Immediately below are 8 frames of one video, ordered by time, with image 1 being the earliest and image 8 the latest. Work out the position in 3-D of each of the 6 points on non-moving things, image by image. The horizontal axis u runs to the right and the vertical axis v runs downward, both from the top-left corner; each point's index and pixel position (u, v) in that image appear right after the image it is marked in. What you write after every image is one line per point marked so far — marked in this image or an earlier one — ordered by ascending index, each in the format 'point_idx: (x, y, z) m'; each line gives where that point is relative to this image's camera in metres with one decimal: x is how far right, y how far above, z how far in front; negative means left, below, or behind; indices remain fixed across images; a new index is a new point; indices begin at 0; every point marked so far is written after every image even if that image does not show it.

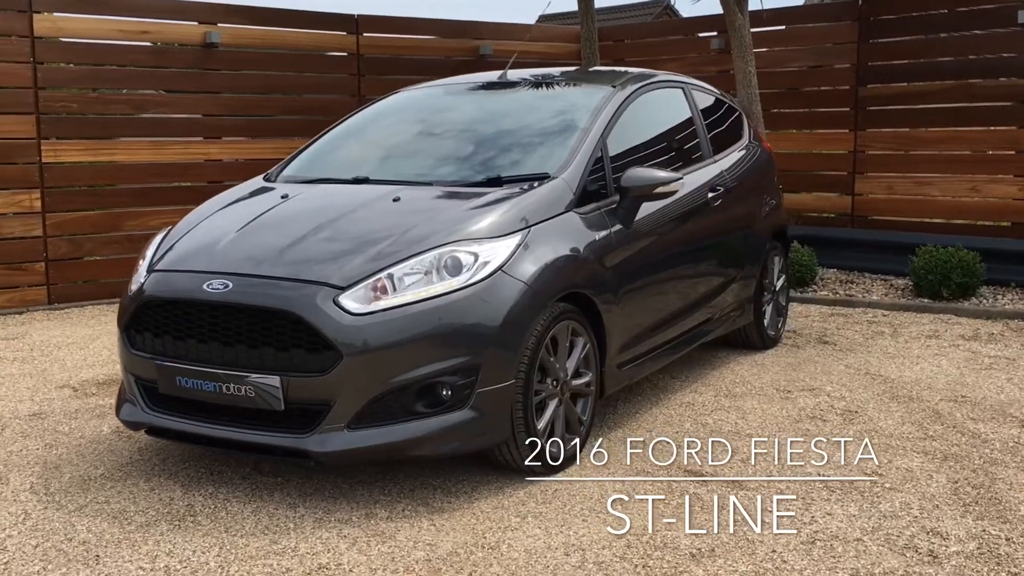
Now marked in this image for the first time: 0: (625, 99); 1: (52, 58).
0: (+0.5, +0.8, +4.6) m
1: (-2.9, +1.4, +6.9) m
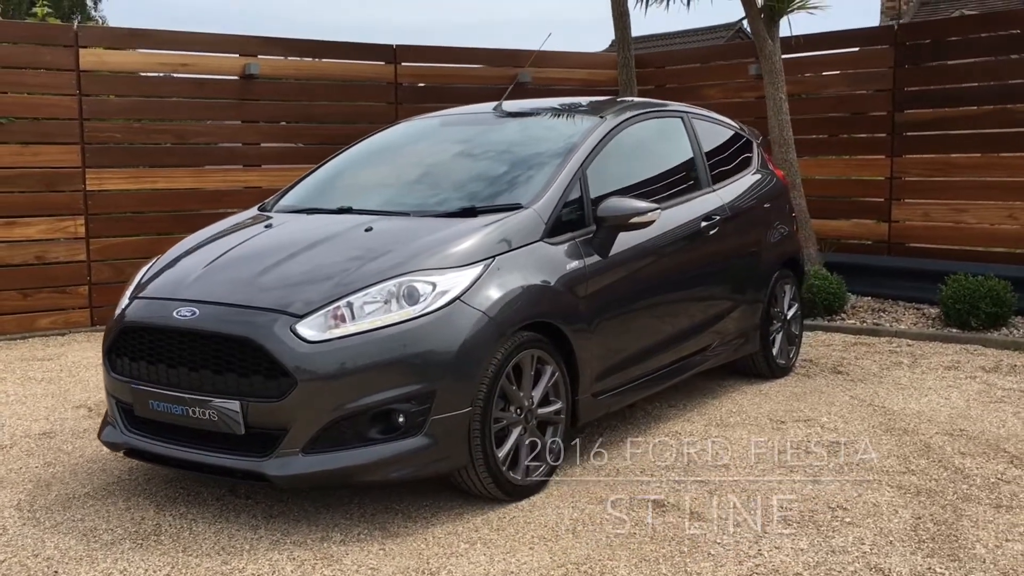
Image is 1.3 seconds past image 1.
0: (+0.4, +0.7, +4.6) m
1: (-2.7, +1.3, +7.2) m
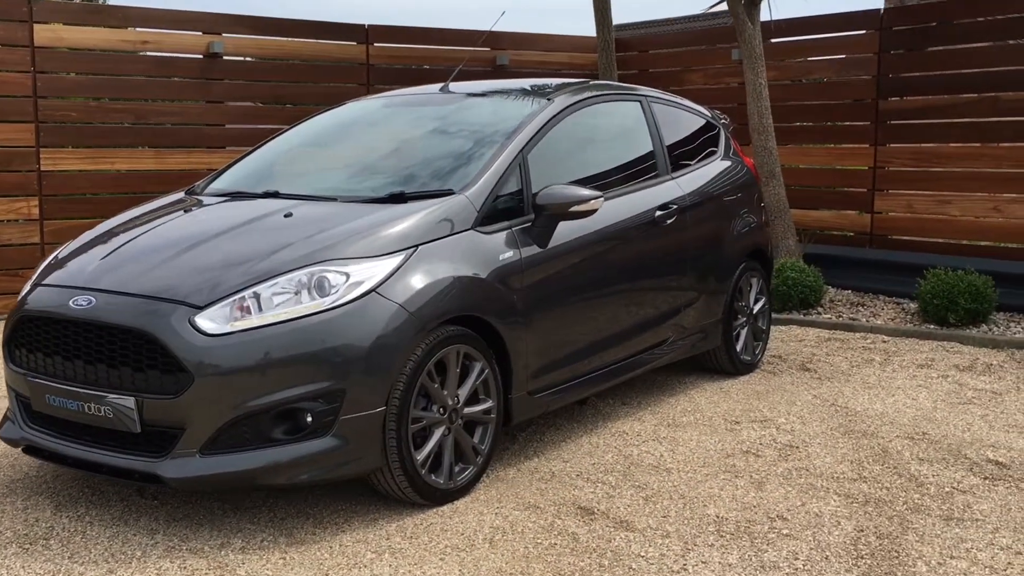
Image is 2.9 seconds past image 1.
0: (+0.2, +0.7, +4.4) m
1: (-2.9, +1.4, +7.0) m
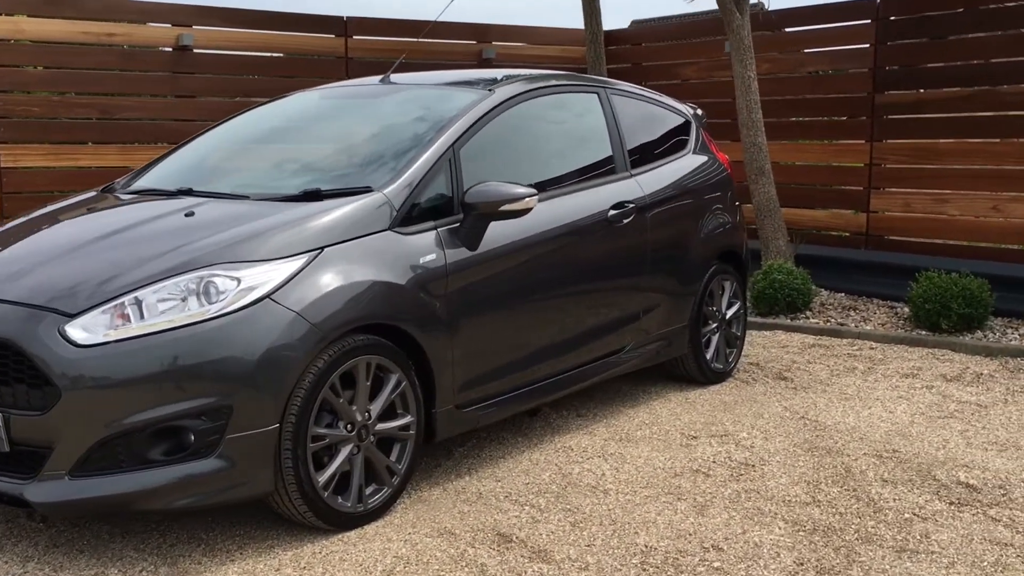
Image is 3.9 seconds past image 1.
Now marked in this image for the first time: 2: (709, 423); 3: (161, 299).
0: (0.0, +0.7, +4.1) m
1: (-3.1, +1.4, +6.8) m
2: (+0.8, -0.5, +4.4) m
3: (-0.9, 0.0, +2.9) m
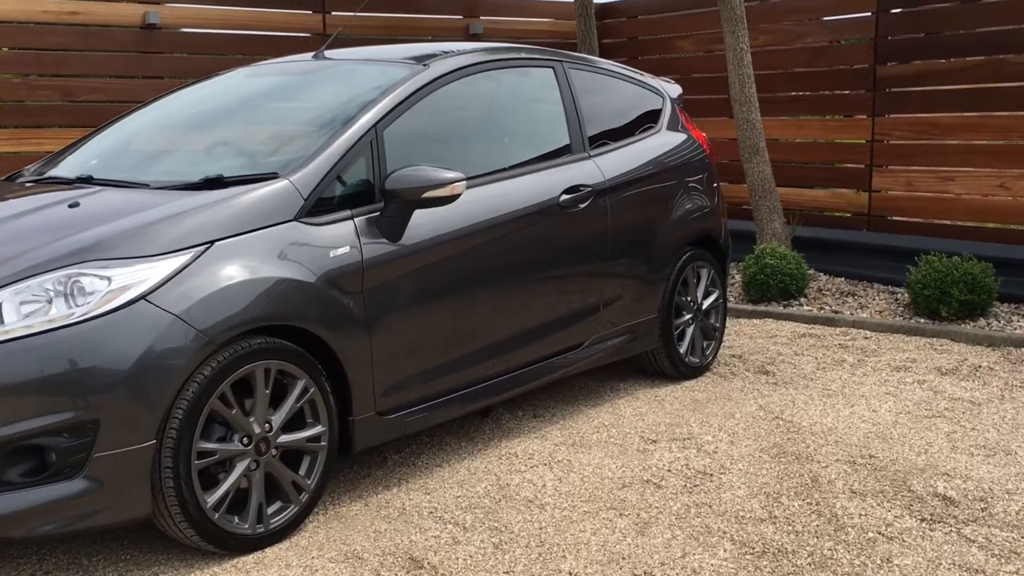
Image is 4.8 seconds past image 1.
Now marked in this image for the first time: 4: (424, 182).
0: (-0.2, +0.7, +3.8) m
1: (-3.2, +1.5, +6.5) m
2: (+0.6, -0.5, +4.1) m
3: (-1.1, 0.0, +2.6) m
4: (-0.3, +0.3, +3.2) m
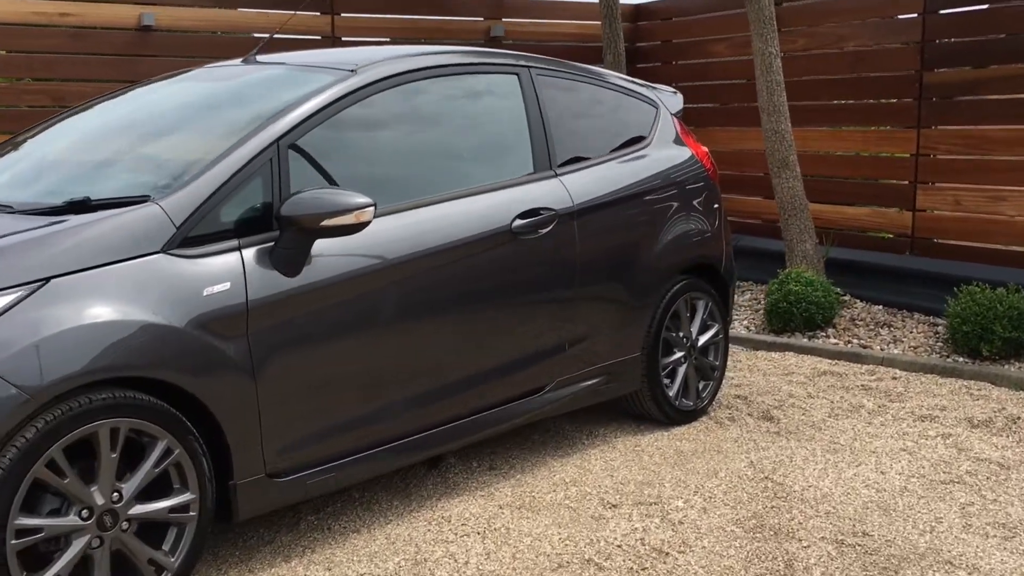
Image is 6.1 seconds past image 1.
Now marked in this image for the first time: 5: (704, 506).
0: (-0.4, +0.6, +3.3) m
1: (-3.2, +1.4, +6.3) m
2: (+0.4, -0.6, +3.6) m
3: (-1.4, -0.1, +2.2) m
4: (-0.5, +0.2, +2.8) m
5: (+0.6, -0.7, +3.3) m
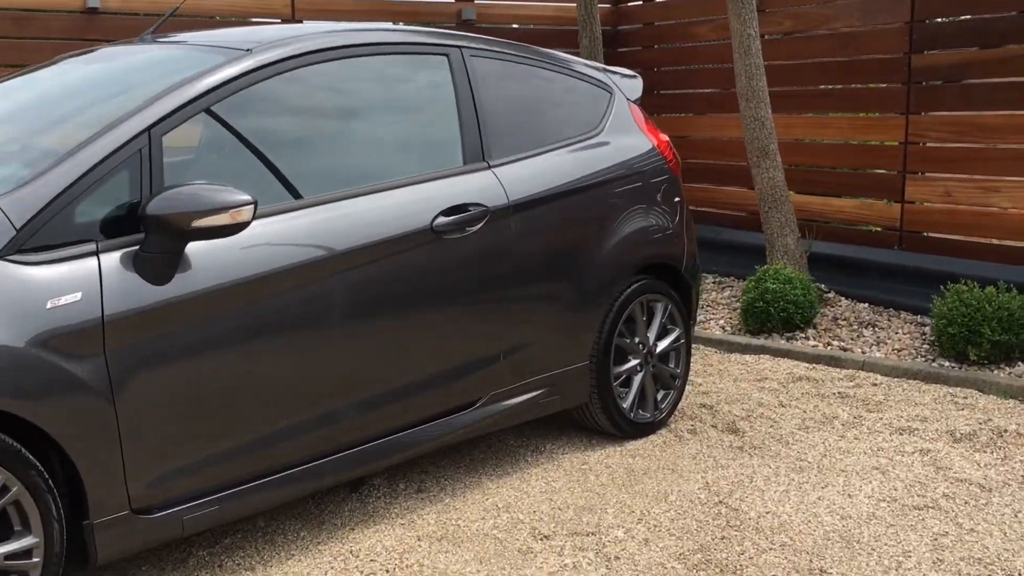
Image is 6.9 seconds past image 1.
0: (-0.6, +0.6, +3.0) m
1: (-3.4, +1.4, +5.9) m
2: (+0.2, -0.6, +3.2) m
3: (-1.6, -0.2, +1.8) m
4: (-0.7, +0.2, +2.4) m
5: (+0.4, -0.7, +3.0) m
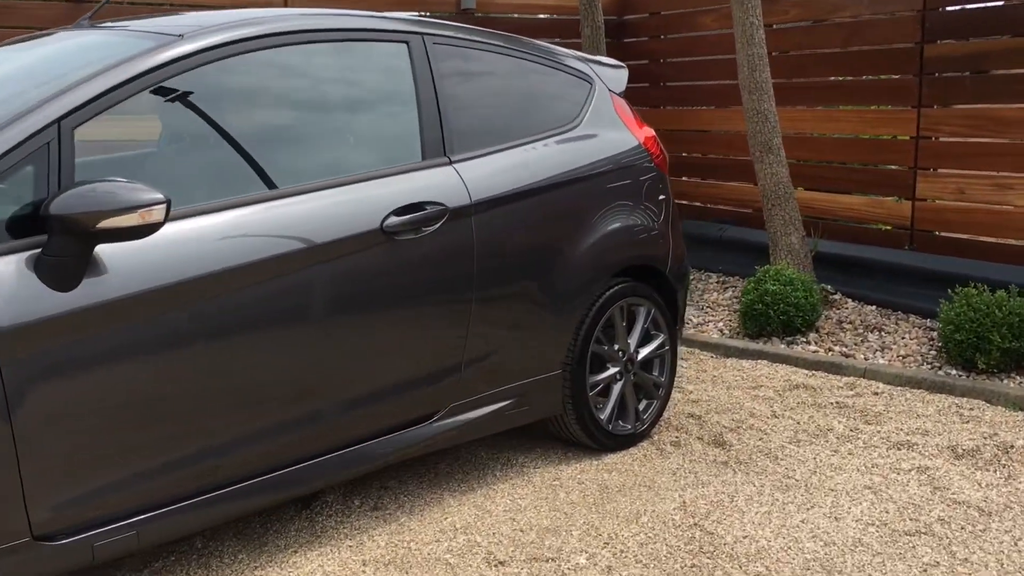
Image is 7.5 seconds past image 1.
0: (-0.7, +0.6, +2.8) m
1: (-3.4, +1.4, +5.8) m
2: (+0.1, -0.7, +3.0) m
3: (-1.8, -0.2, +1.7) m
4: (-0.8, +0.2, +2.2) m
5: (+0.3, -0.7, +2.8) m
